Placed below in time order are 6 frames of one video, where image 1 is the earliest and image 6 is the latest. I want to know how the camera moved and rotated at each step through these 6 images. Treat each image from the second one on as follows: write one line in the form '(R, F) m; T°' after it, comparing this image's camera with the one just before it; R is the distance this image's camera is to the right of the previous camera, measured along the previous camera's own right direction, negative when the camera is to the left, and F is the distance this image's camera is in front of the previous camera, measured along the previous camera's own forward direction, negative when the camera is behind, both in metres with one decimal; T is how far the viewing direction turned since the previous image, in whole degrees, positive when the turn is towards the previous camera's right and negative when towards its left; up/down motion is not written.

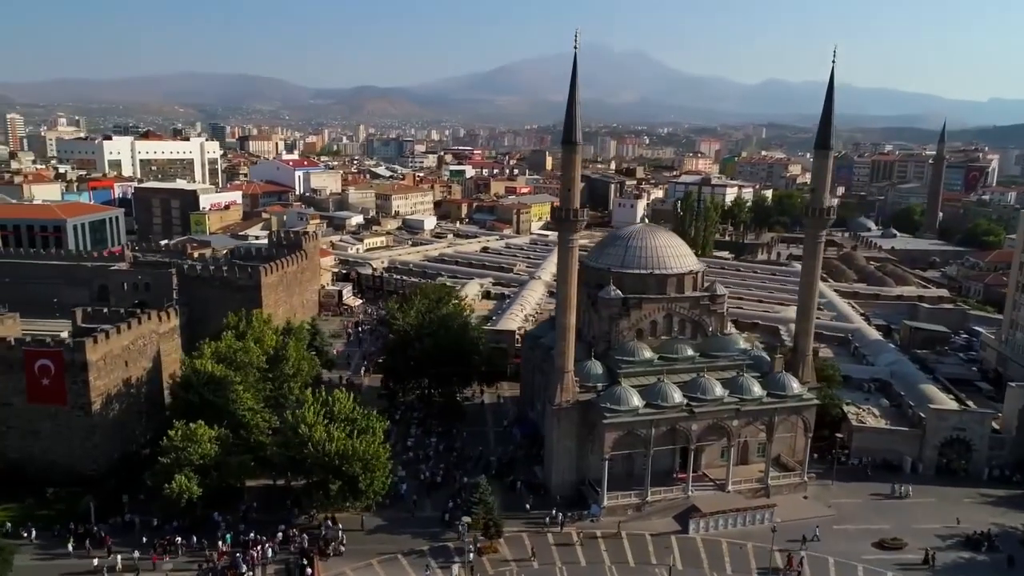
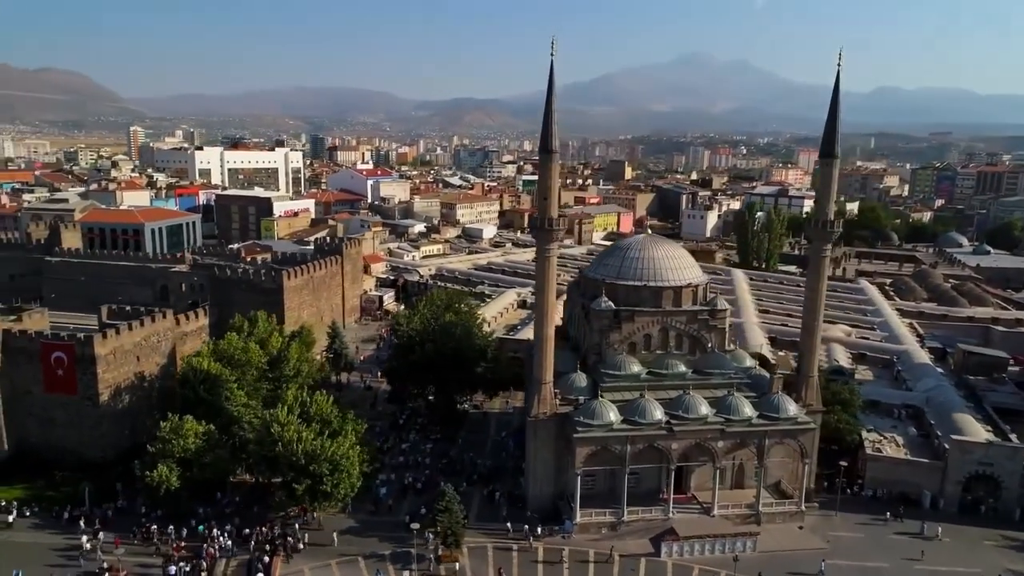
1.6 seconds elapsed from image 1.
(+4.0, +0.4) m; -7°
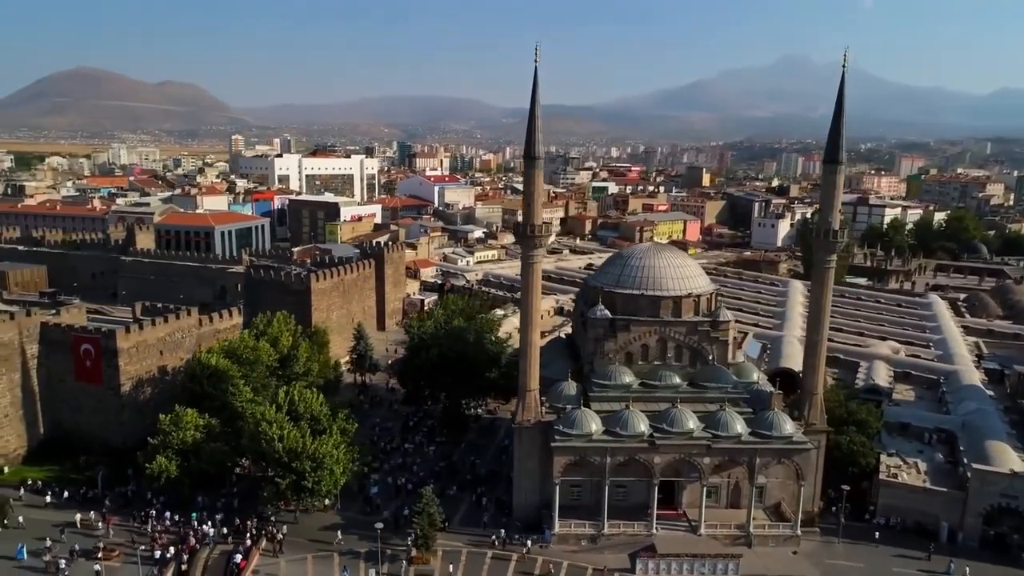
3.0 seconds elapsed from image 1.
(+3.5, +0.2) m; -7°
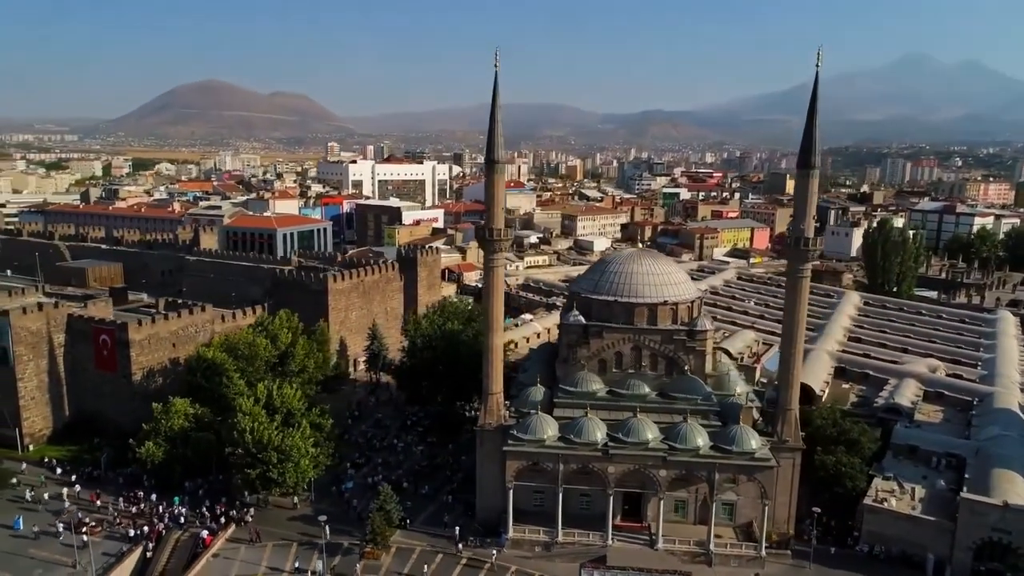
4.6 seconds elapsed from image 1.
(+4.5, +0.2) m; -7°
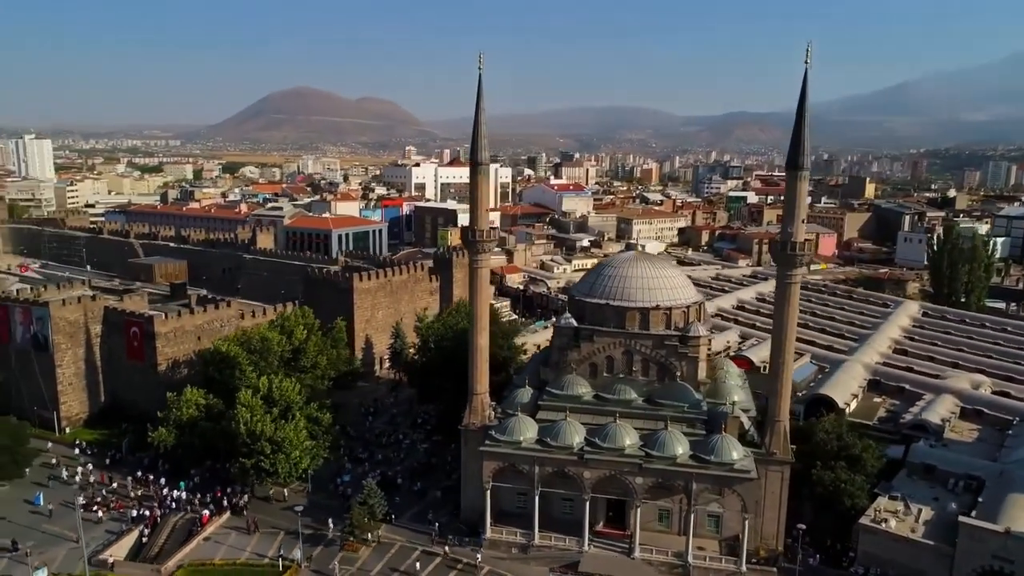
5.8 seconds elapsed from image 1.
(+3.3, +0.1) m; -6°
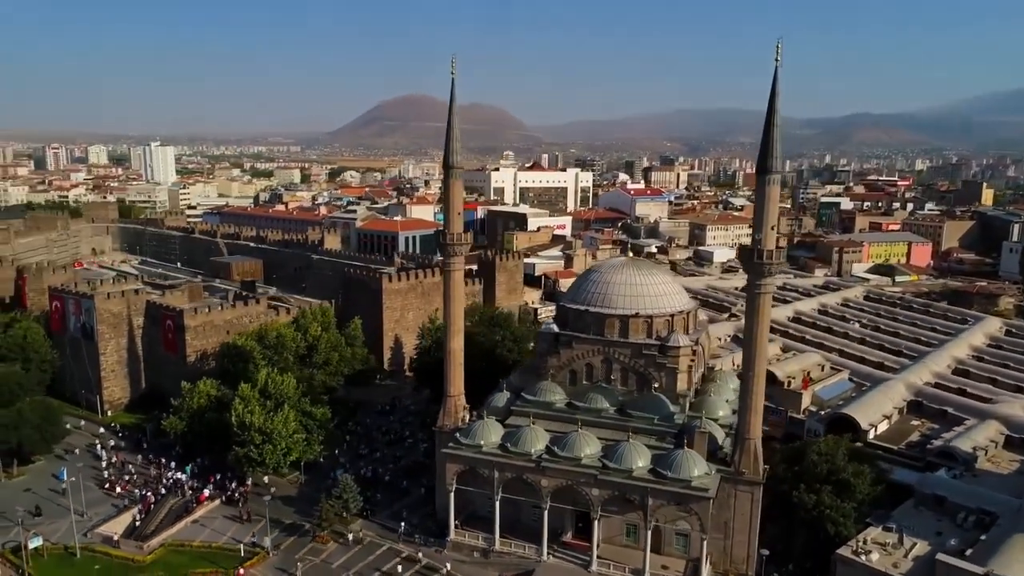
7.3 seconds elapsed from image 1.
(+4.5, +0.4) m; -8°
